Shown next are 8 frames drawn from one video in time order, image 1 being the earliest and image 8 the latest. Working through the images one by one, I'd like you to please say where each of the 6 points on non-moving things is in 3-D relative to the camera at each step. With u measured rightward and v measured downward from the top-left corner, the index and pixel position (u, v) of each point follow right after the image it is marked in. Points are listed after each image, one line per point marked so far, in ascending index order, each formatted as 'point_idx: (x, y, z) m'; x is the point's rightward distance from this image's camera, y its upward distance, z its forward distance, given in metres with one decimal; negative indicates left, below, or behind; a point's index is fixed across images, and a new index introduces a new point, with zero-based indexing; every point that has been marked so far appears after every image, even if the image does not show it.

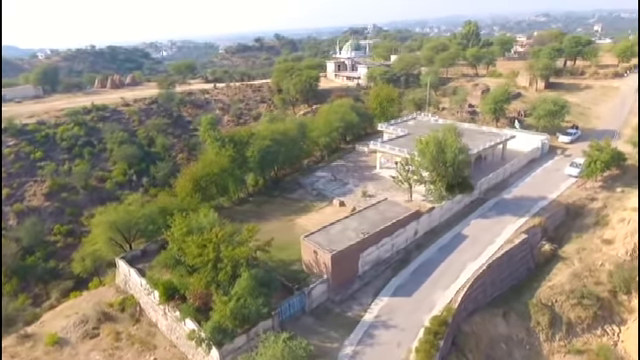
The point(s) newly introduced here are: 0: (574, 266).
0: (+10.7, -3.6, +19.8) m
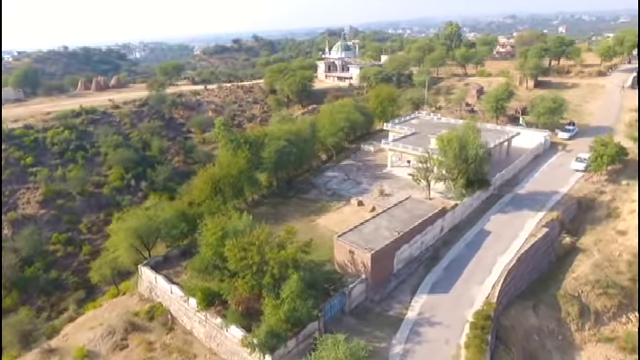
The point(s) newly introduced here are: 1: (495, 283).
0: (+12.0, -3.3, +20.7) m
1: (+6.8, -4.0, +18.5) m
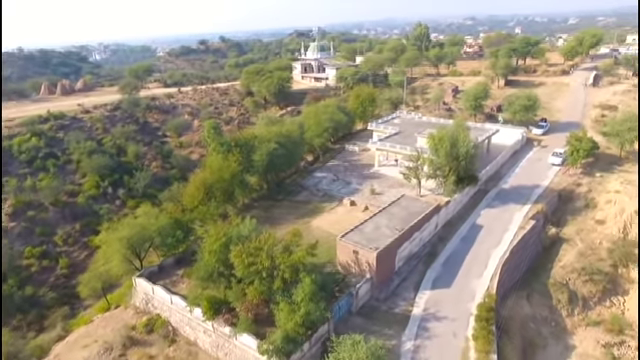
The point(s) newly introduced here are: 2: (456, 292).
0: (+11.9, -3.0, +21.9) m
1: (+7.0, -3.9, +19.2) m
2: (+5.4, -4.4, +18.7) m
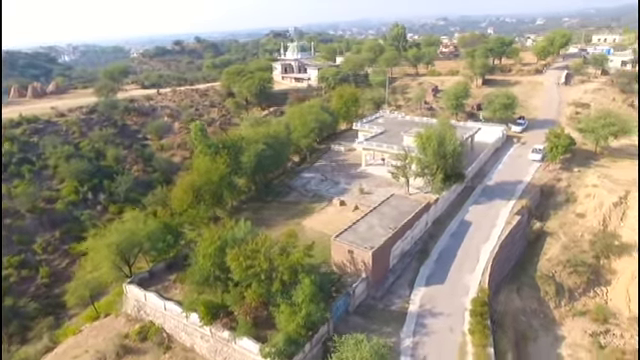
0: (+11.5, -2.8, +22.6) m
1: (+6.8, -3.8, +19.6) m
2: (+5.2, -4.3, +19.0) m
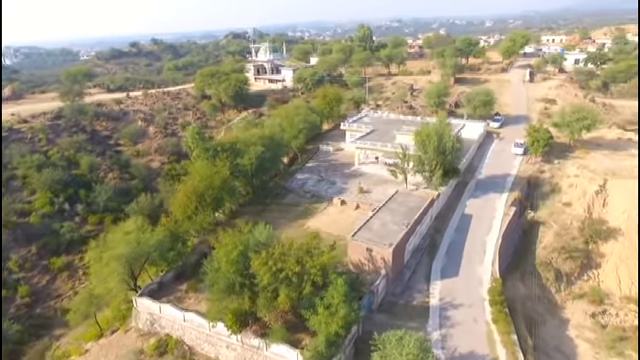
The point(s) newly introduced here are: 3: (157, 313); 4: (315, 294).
0: (+11.8, -2.4, +23.9) m
1: (+7.4, -3.5, +20.3) m
2: (+6.0, -4.1, +19.5) m
3: (-6.2, -5.0, +17.8) m
4: (-0.1, -3.9, +16.2) m
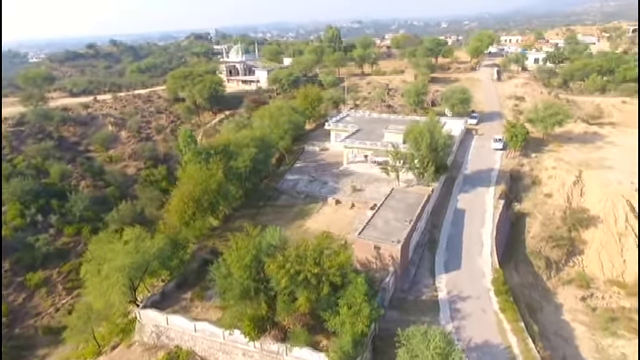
0: (+11.5, -2.0, +24.9) m
1: (+7.6, -3.2, +21.0) m
2: (+6.3, -3.9, +20.0) m
3: (-5.6, -5.2, +17.1) m
4: (+0.5, -3.9, +16.0) m
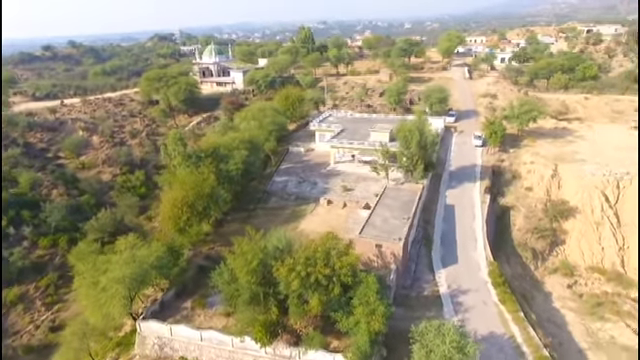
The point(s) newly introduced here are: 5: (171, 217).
0: (+11.0, -1.7, +25.7) m
1: (+7.5, -3.0, +21.4) m
2: (+6.3, -3.7, +20.4) m
3: (-5.3, -5.4, +16.4) m
4: (+0.9, -3.8, +15.9) m
5: (-6.2, -1.6, +19.7) m
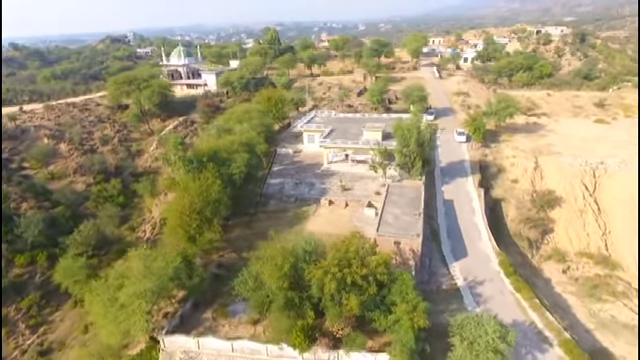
0: (+10.8, -1.3, +26.6) m
1: (+7.9, -2.7, +21.9) m
2: (+6.8, -3.4, +20.7) m
3: (-4.0, -5.5, +15.4) m
4: (+2.1, -3.7, +15.6) m
5: (-5.5, -1.8, +18.5) m
